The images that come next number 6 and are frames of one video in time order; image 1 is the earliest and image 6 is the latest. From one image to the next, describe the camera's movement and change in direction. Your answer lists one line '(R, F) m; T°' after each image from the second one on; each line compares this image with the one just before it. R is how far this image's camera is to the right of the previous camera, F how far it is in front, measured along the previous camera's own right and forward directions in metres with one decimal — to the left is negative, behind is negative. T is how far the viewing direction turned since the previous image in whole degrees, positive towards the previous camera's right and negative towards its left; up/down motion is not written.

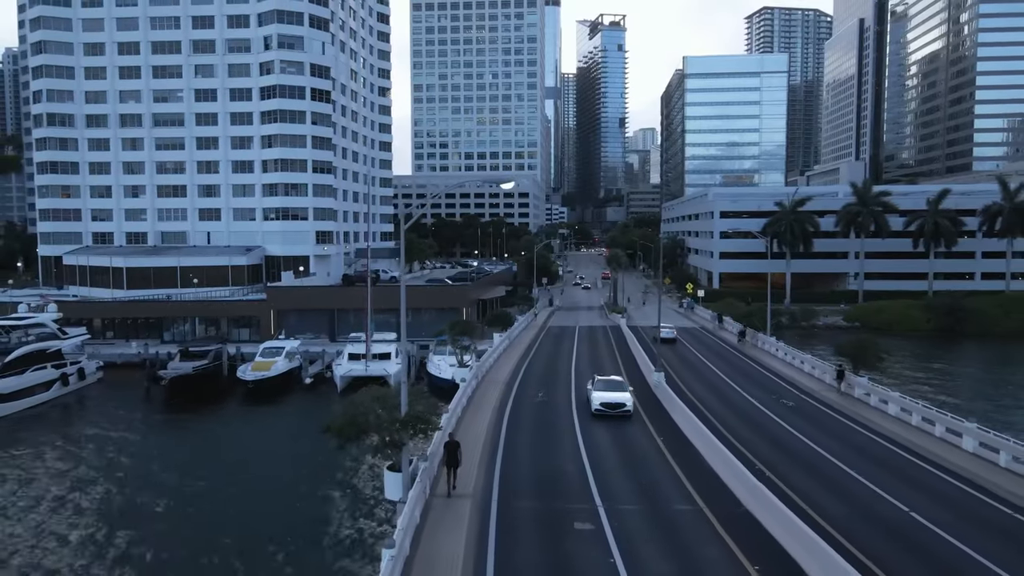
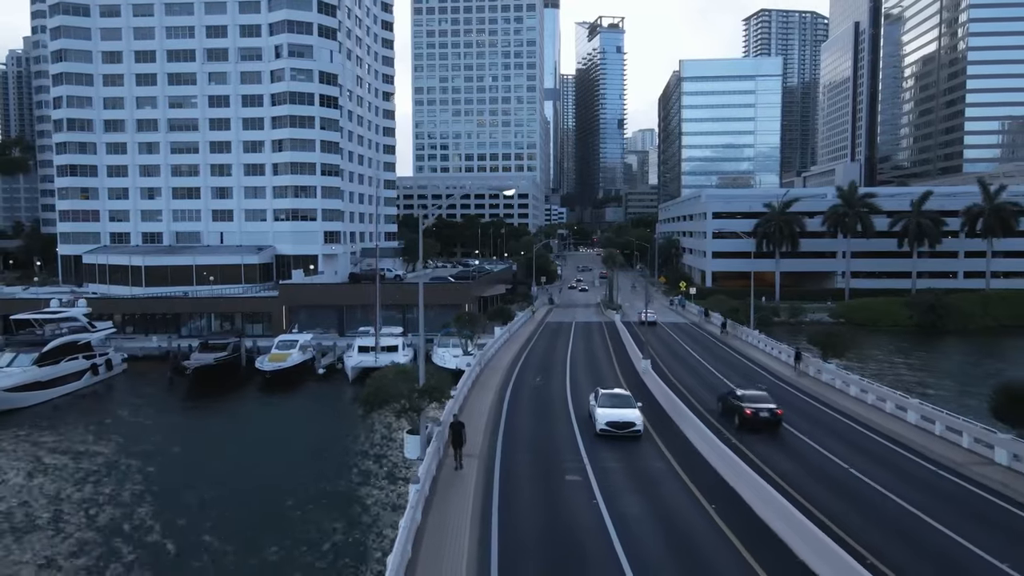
(0.0, -3.0) m; 0°
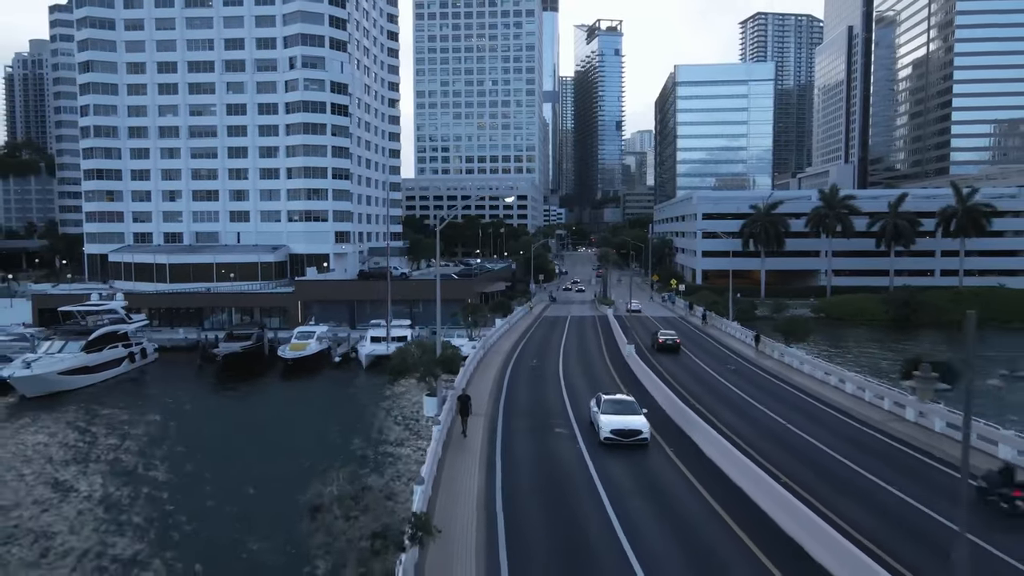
(0.0, -4.5) m; 0°
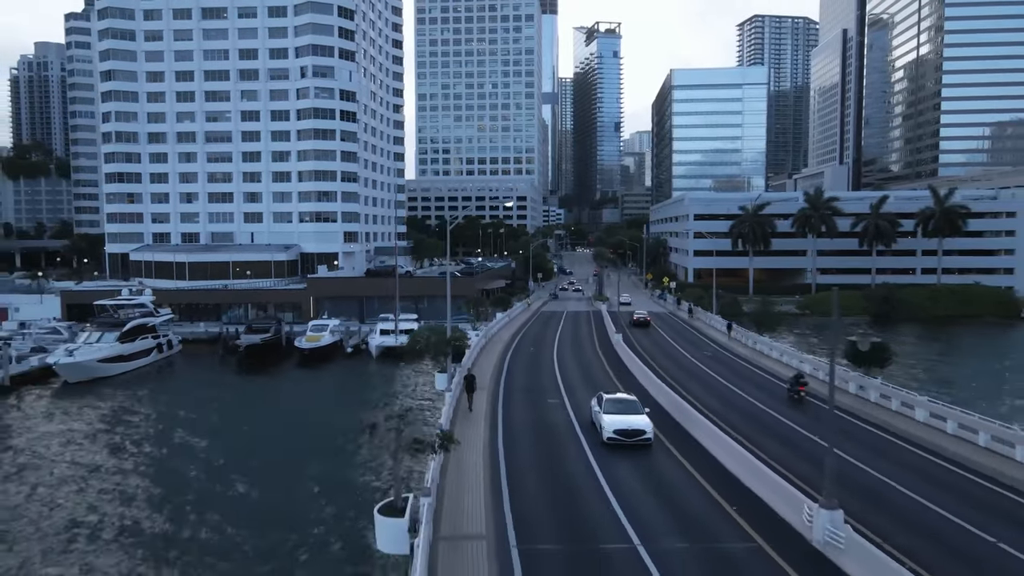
(0.0, -4.0) m; 0°
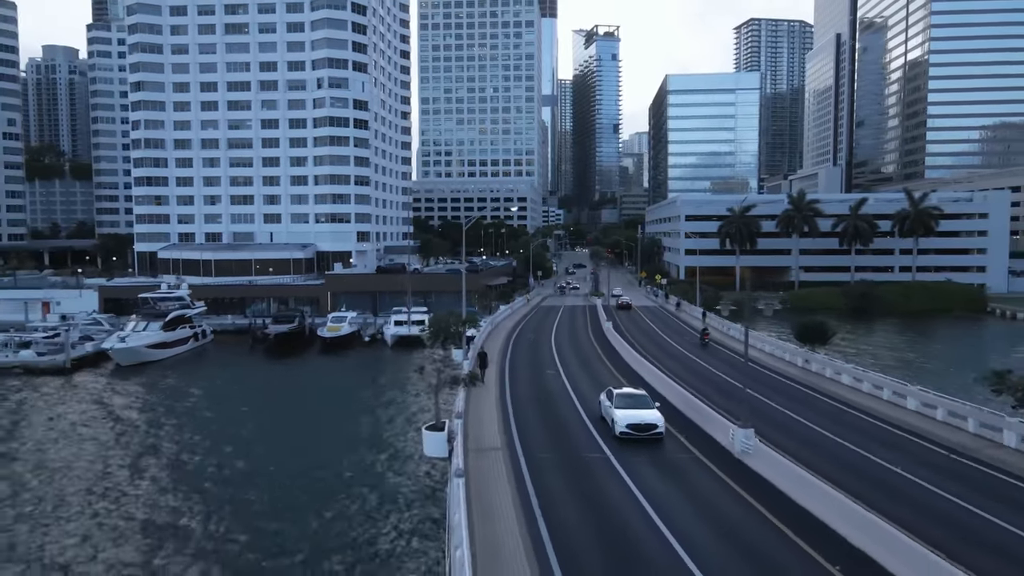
(-0.2, -5.6) m; 0°
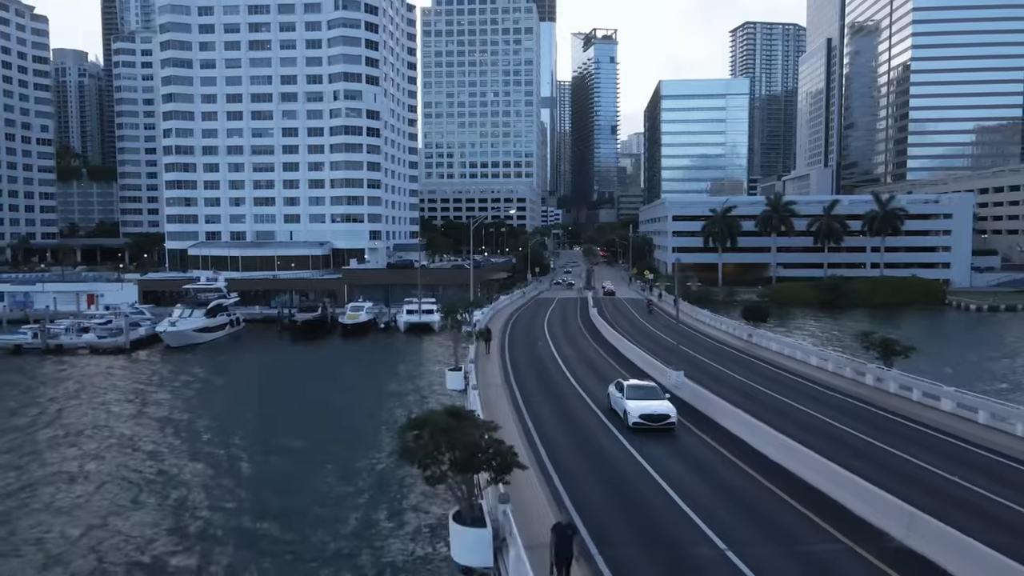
(+0.1, -7.7) m; 0°
